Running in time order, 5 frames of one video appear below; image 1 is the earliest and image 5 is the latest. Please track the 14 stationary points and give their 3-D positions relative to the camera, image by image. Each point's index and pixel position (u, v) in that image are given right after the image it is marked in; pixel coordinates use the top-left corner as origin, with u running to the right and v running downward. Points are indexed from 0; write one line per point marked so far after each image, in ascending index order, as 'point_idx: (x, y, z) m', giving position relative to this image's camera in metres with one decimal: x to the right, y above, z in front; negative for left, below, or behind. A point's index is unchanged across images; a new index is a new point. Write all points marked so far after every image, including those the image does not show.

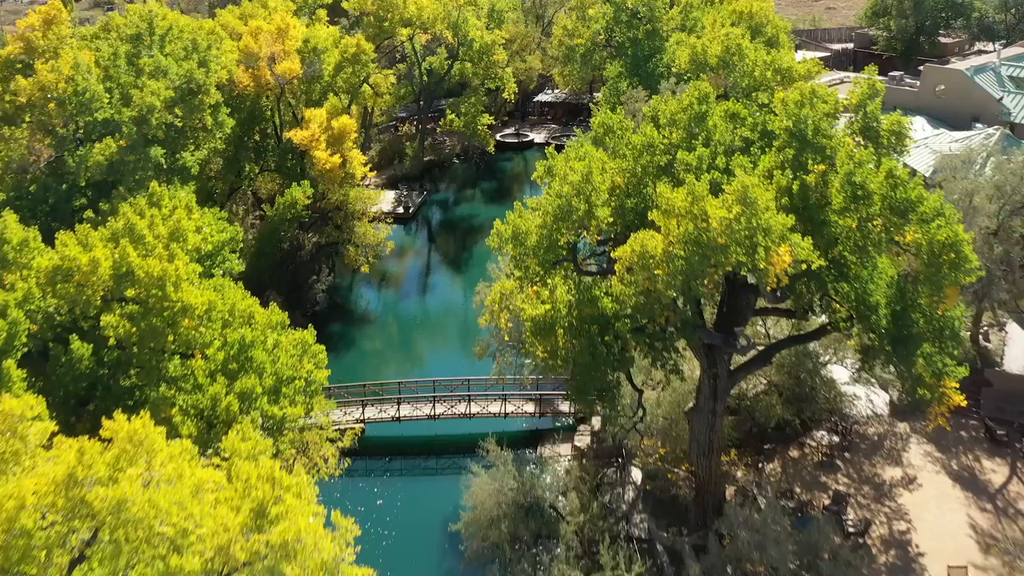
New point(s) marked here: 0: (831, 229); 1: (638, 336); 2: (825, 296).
0: (+3.5, +0.6, +14.9) m
1: (+1.4, -0.5, +14.9) m
2: (+3.7, -0.1, +16.2) m
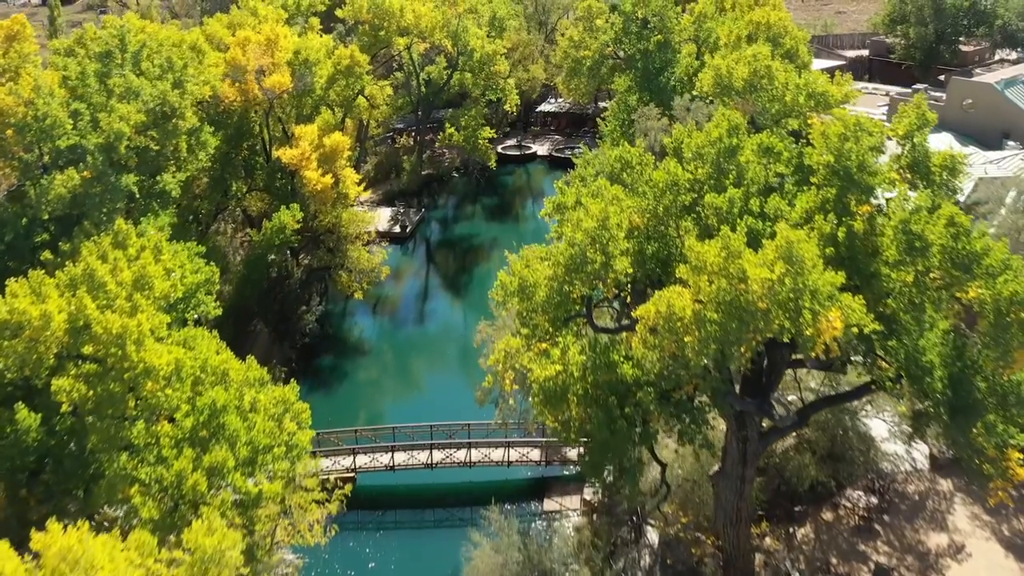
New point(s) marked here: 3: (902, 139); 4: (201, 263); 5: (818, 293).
0: (+3.6, 0.0, +13.1) m
1: (+1.5, -1.1, +13.1) m
2: (+3.8, -0.7, +14.3) m
3: (+4.3, +1.7, +15.1) m
4: (-4.2, +0.3, +18.3) m
5: (+2.6, 0.0, +11.4) m
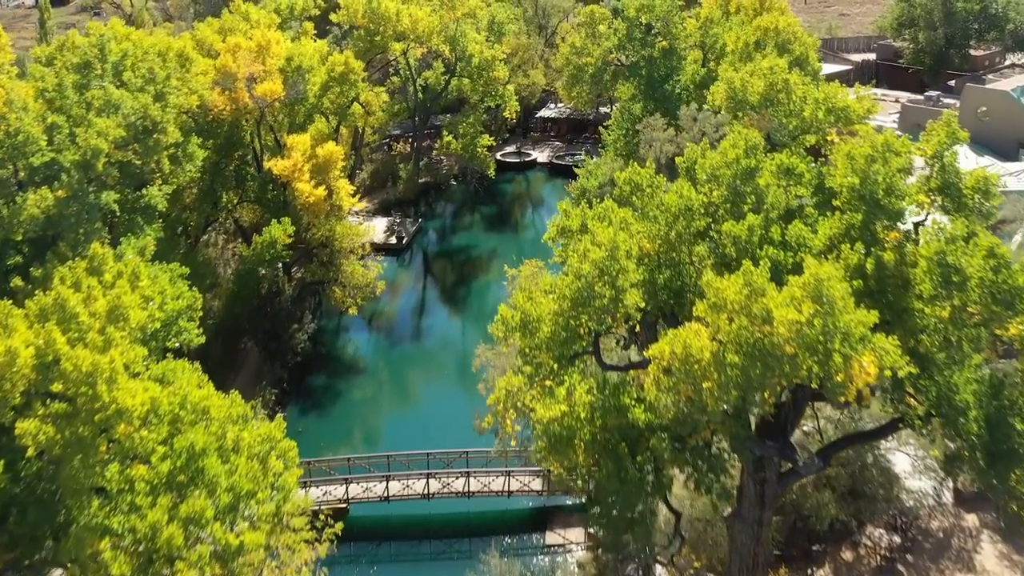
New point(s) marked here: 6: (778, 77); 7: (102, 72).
0: (+3.6, -0.3, +12.1) m
1: (+1.5, -1.5, +12.1) m
2: (+3.8, -1.0, +13.3) m
3: (+4.4, +1.3, +14.1) m
4: (-4.2, 0.0, +17.3) m
5: (+2.6, -0.4, +10.4) m
6: (+3.3, +2.7, +17.1) m
7: (-6.0, +3.2, +19.8) m
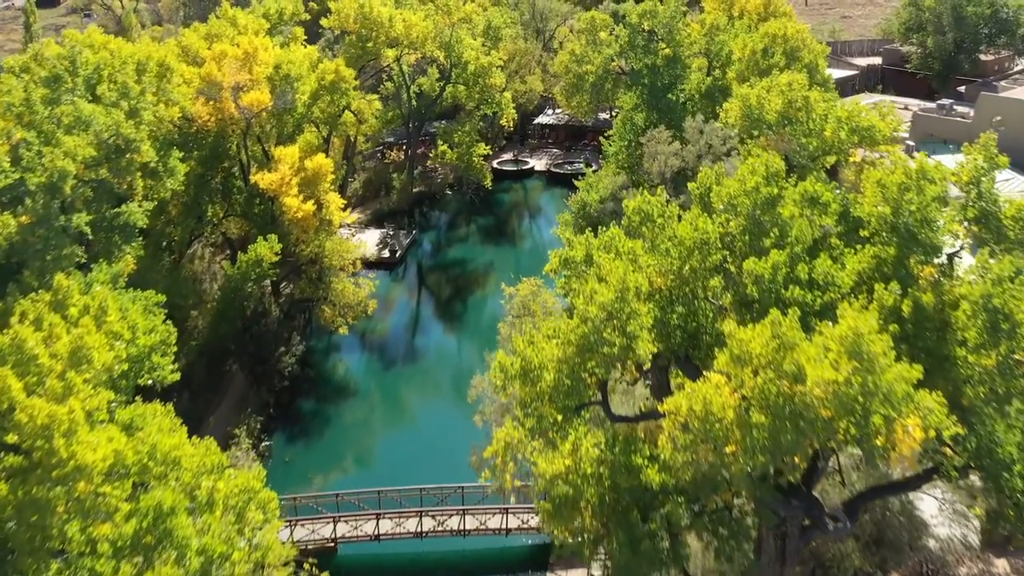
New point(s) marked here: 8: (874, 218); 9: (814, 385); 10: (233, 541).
0: (+3.6, -0.6, +10.9) m
1: (+1.5, -1.8, +10.9) m
2: (+3.8, -1.4, +12.2) m
3: (+4.3, +1.0, +12.9) m
4: (-4.2, -0.4, +16.1) m
5: (+2.6, -0.7, +9.3) m
6: (+3.3, +2.3, +16.0) m
7: (-6.0, +2.8, +18.6) m
8: (+3.4, +0.7, +12.6) m
9: (+2.1, -0.7, +9.2) m
10: (-2.6, -2.4, +12.8) m
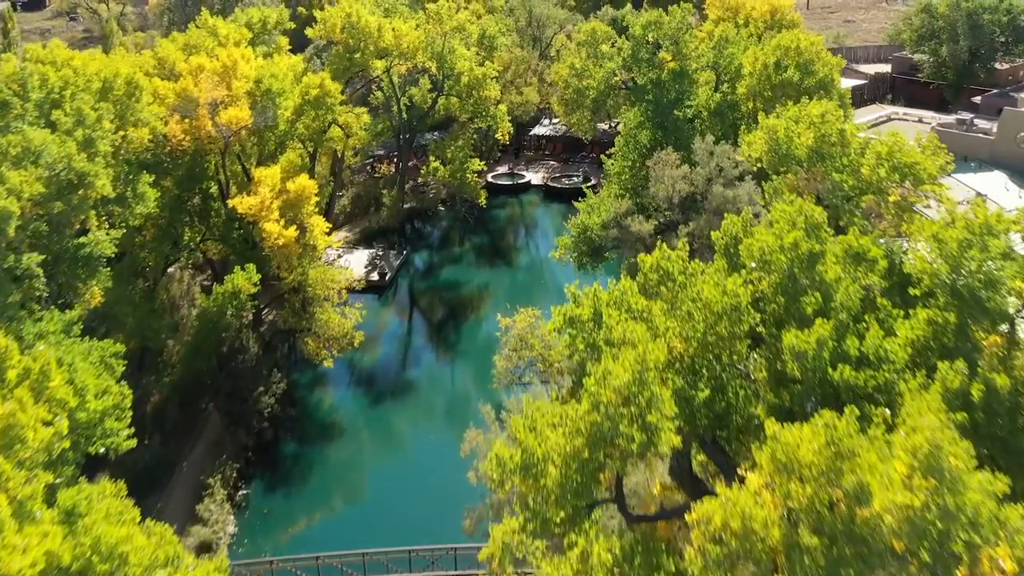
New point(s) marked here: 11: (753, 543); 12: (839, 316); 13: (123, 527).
0: (+3.6, -1.2, +9.2) m
1: (+1.5, -2.4, +9.2) m
2: (+3.8, -1.9, +10.5) m
3: (+4.3, +0.4, +11.3) m
4: (-4.2, -0.9, +14.4) m
5: (+2.6, -1.3, +7.6) m
6: (+3.3, +1.7, +14.3) m
7: (-6.0, +2.2, +16.9) m
8: (+3.3, +0.1, +10.9) m
9: (+2.1, -1.2, +7.5) m
10: (-2.6, -2.9, +11.1) m
11: (+1.4, -1.5, +8.1) m
12: (+2.4, -0.2, +10.2) m
13: (-3.3, -2.0, +11.7) m
